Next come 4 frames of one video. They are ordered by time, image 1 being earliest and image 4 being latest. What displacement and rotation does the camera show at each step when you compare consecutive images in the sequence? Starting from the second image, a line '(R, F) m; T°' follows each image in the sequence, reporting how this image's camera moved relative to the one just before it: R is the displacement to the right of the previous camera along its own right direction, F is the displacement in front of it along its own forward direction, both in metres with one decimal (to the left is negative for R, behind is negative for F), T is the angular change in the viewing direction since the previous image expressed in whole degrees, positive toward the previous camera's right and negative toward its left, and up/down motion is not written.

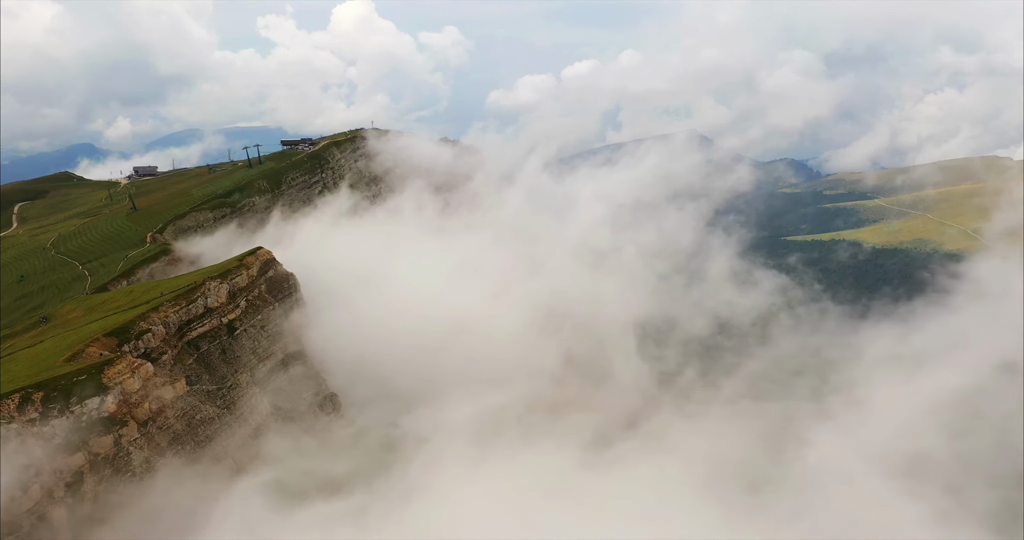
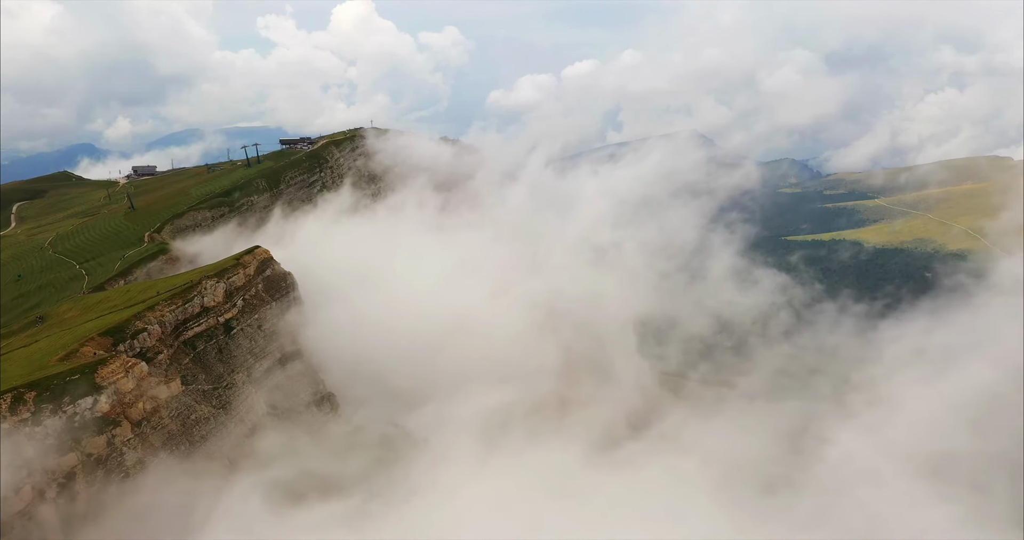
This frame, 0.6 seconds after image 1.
(+0.2, +0.6) m; 0°
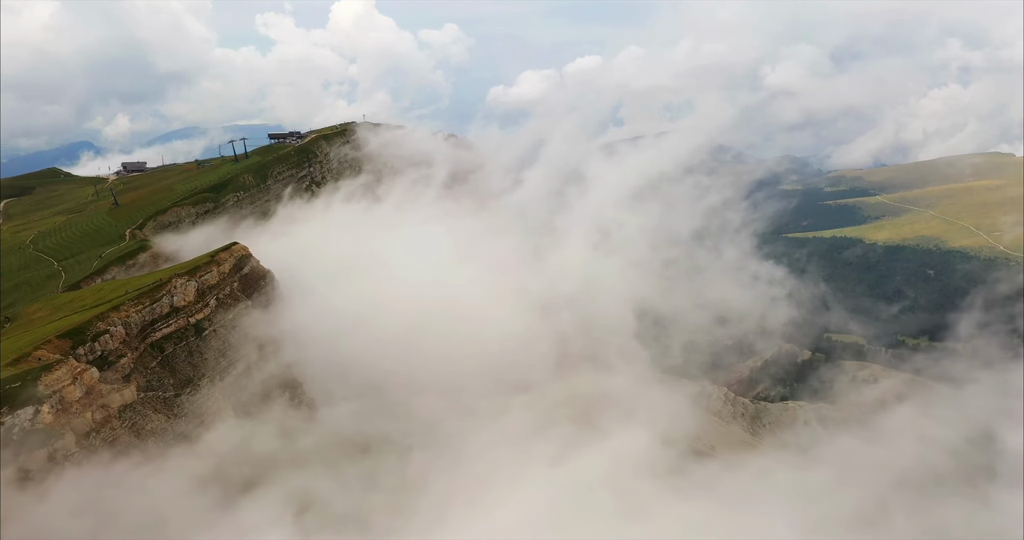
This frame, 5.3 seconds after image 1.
(+2.2, +4.7) m; 0°
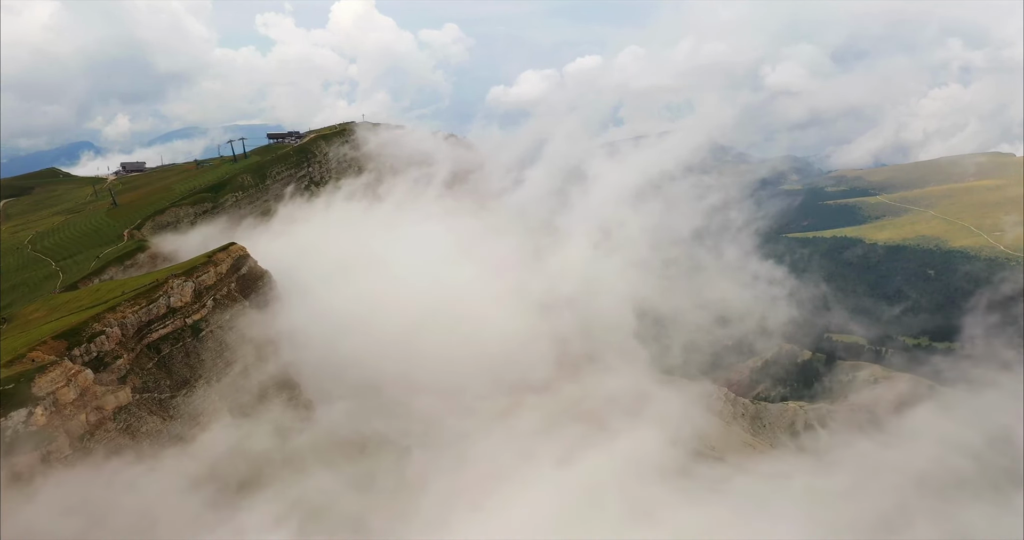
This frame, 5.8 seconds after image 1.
(+0.2, +0.5) m; 0°
